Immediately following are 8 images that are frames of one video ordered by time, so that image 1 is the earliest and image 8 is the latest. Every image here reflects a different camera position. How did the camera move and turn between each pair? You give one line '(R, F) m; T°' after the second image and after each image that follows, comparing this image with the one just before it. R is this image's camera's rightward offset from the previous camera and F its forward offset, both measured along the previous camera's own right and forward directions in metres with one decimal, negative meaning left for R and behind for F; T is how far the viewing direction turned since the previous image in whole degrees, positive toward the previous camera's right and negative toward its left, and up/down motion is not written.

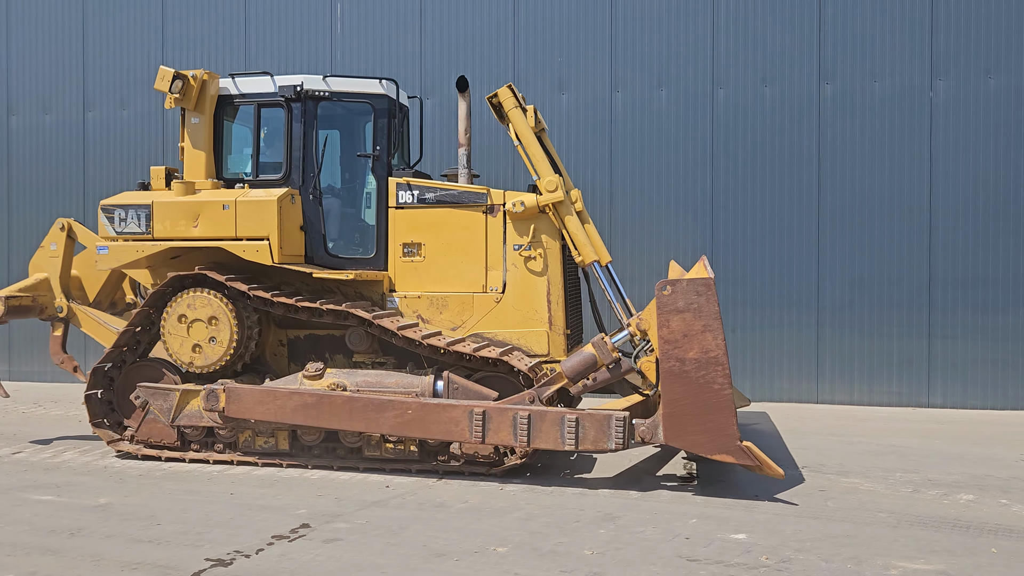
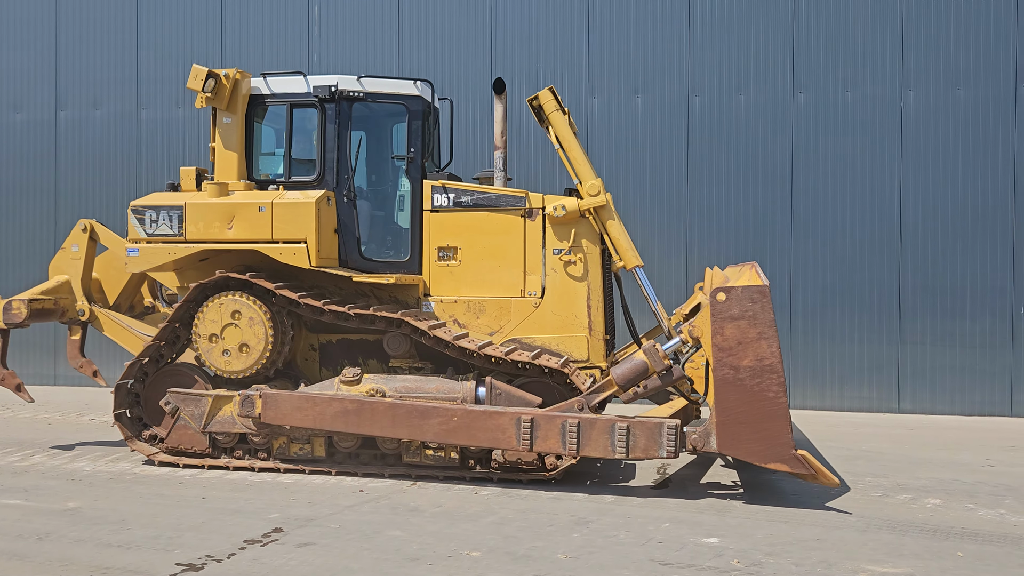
(-0.5, +0.1) m; +1°
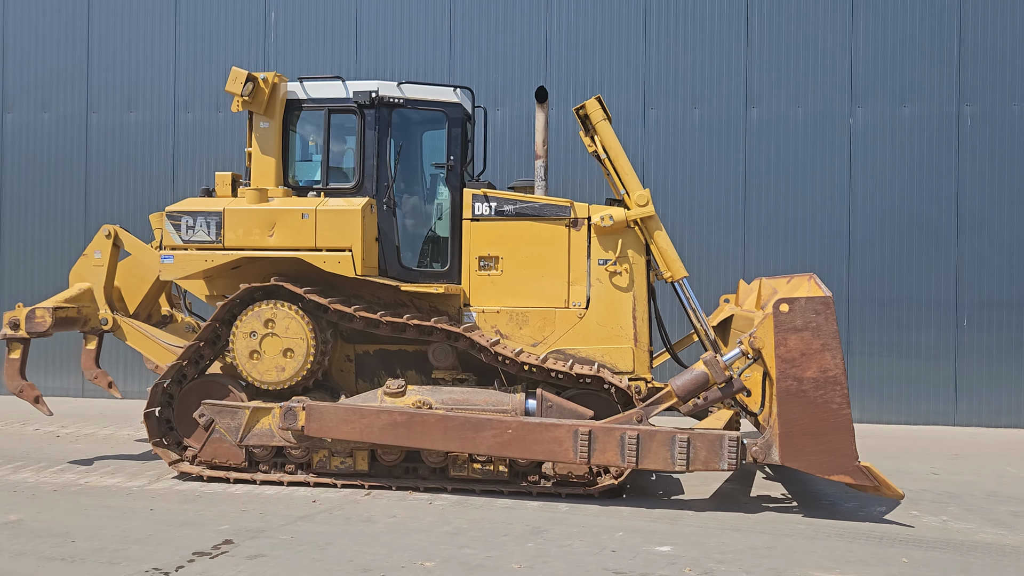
(-0.6, +0.1) m; +2°
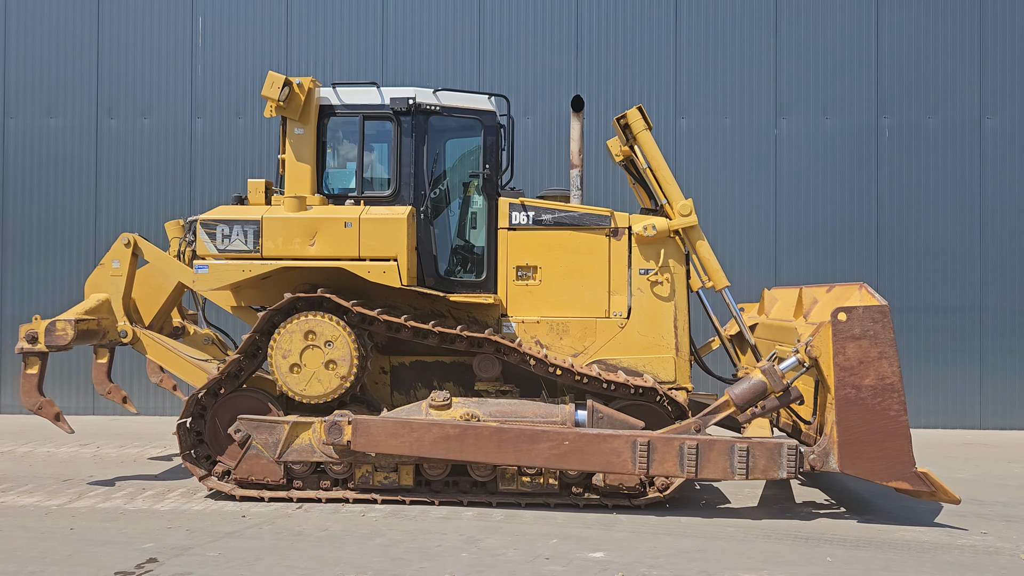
(-0.7, +0.1) m; +3°
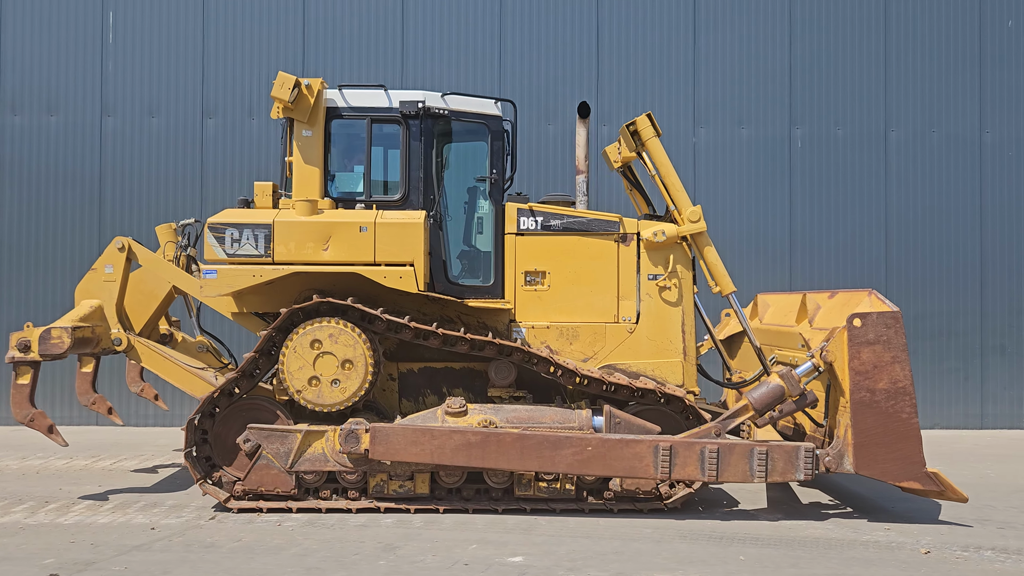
(-0.5, 0.0) m; +4°
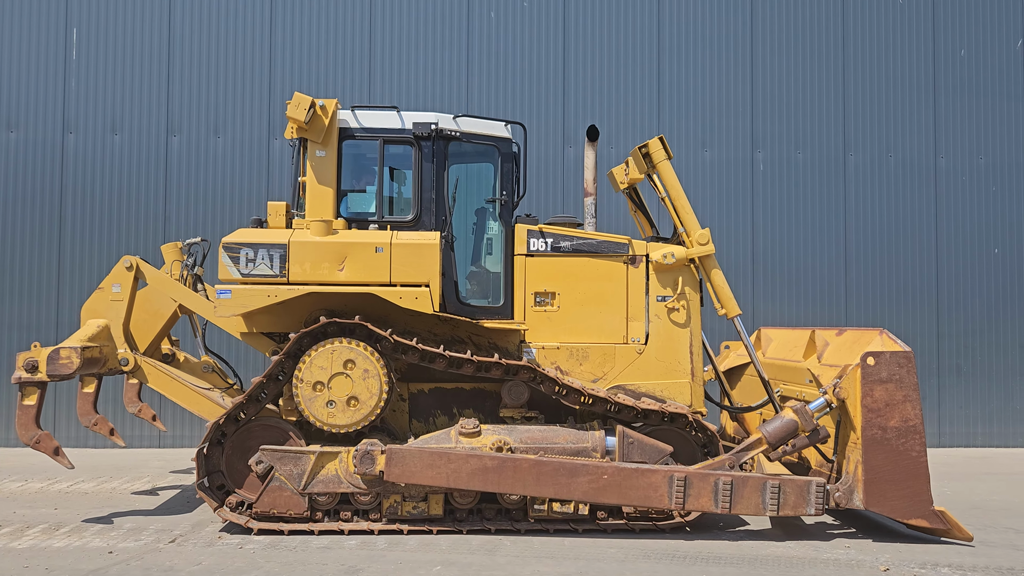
(-0.3, 0.0) m; +2°
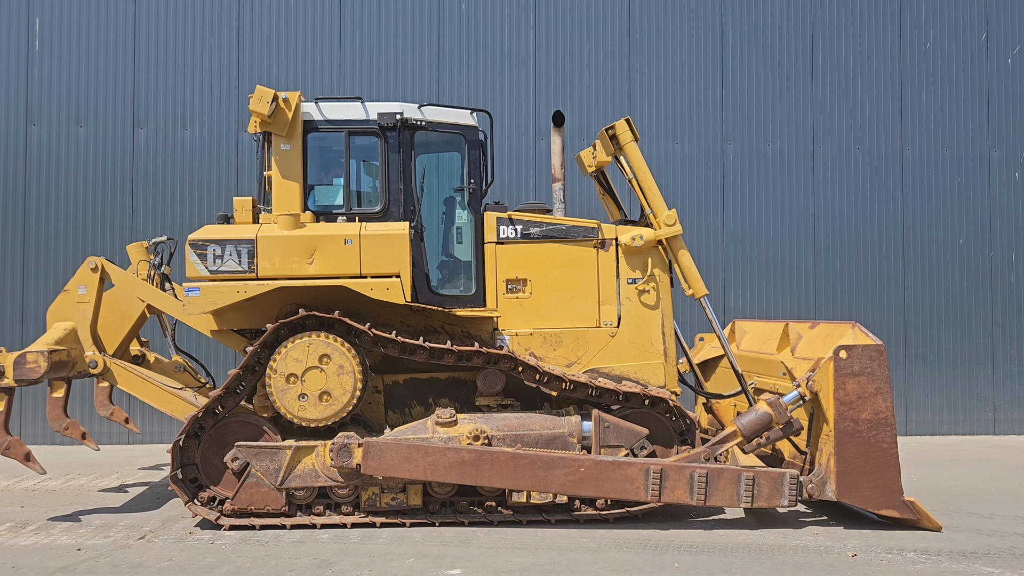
(0.0, 0.0) m; +2°
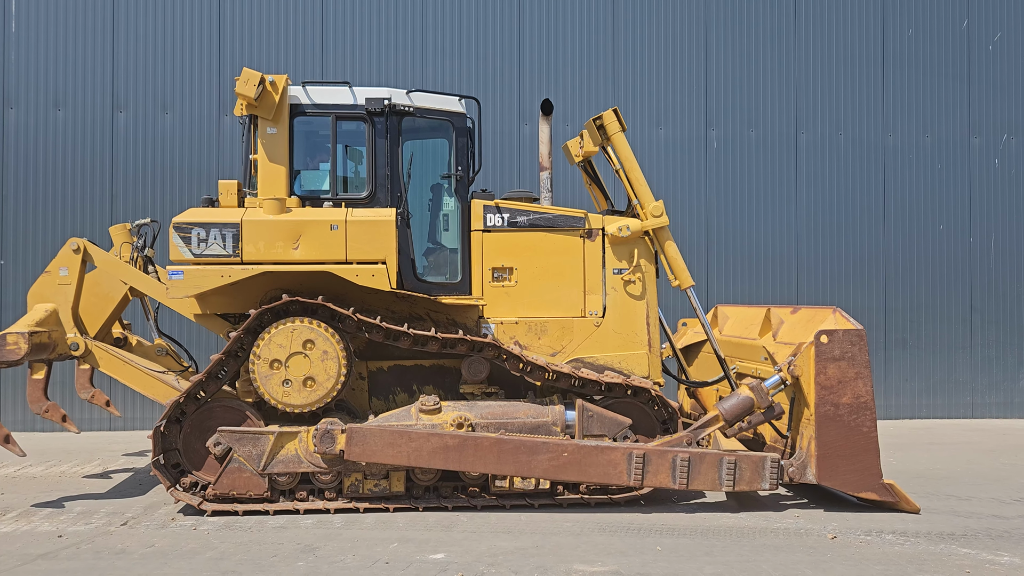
(0.0, 0.0) m; +1°
